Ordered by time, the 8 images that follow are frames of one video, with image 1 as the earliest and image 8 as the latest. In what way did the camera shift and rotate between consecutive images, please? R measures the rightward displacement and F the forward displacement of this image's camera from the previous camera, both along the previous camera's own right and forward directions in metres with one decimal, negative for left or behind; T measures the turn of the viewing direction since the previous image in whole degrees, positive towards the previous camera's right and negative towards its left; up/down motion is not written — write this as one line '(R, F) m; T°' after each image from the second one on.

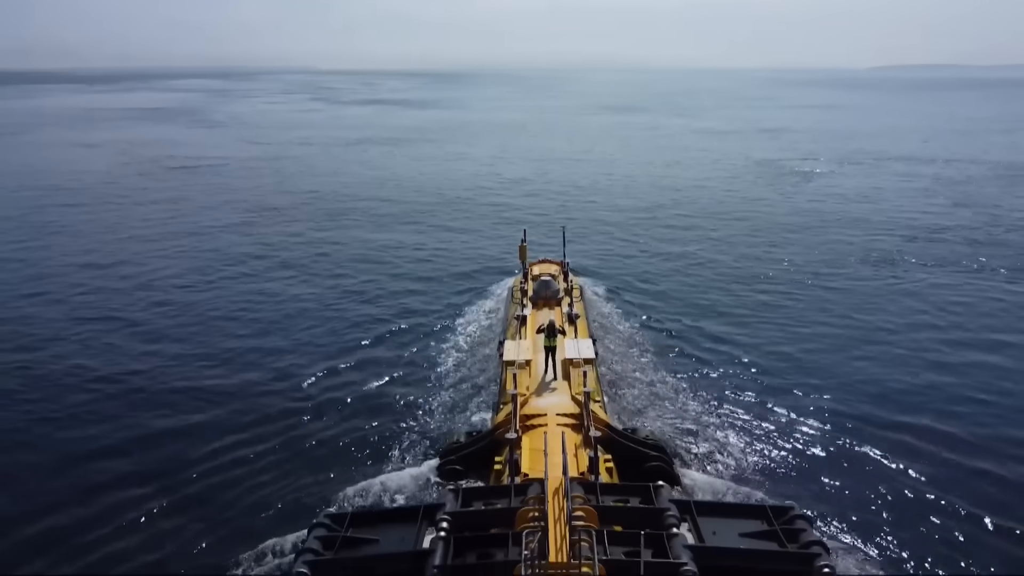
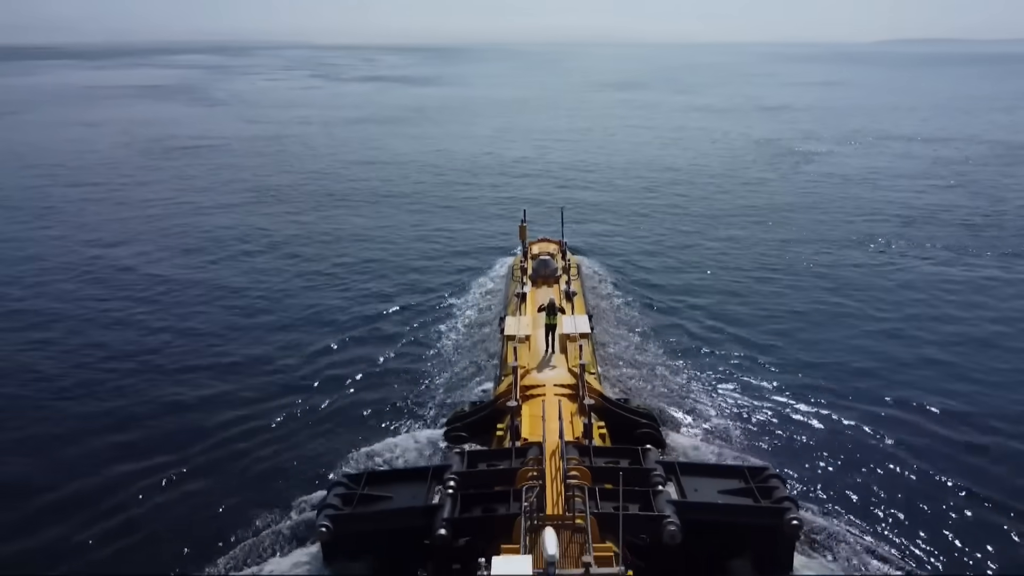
(0.0, -1.5) m; 0°
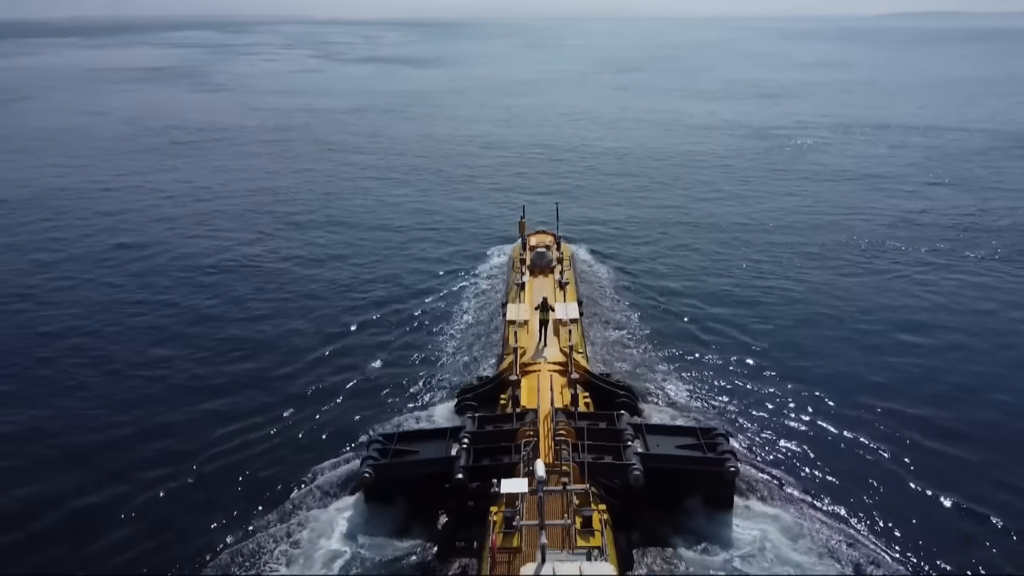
(-0.1, -4.6) m; 0°
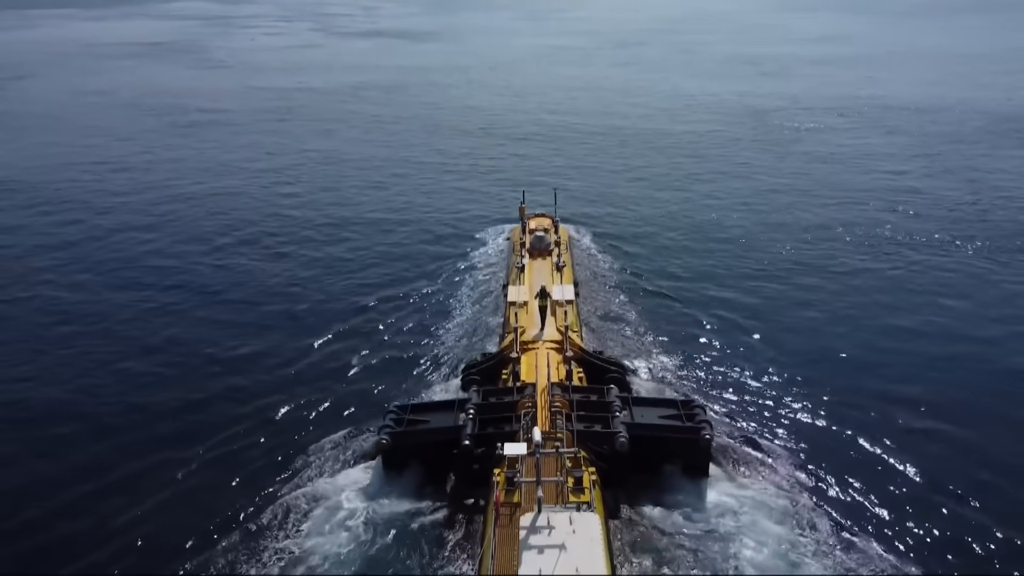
(0.0, -2.5) m; 0°
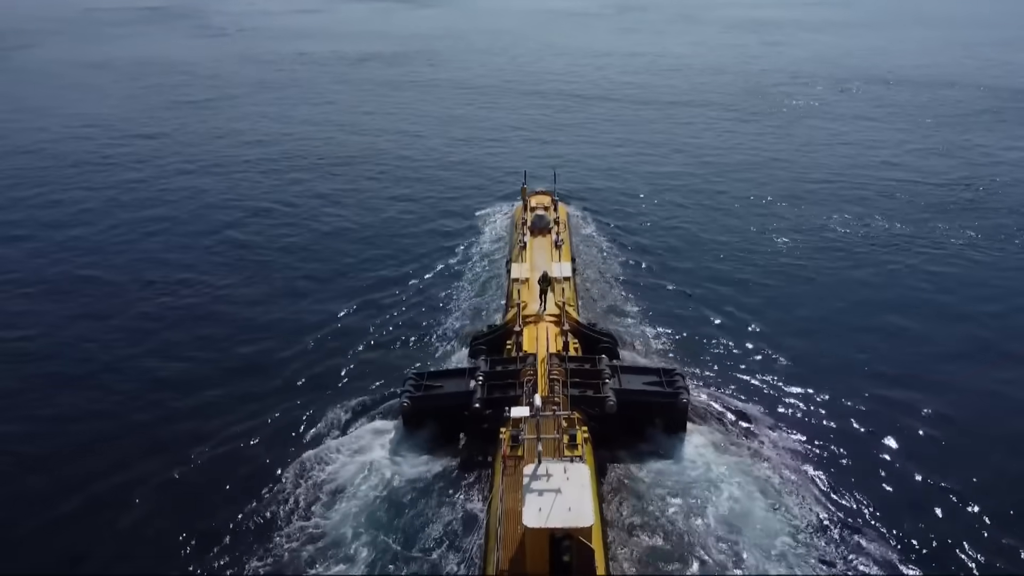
(-0.2, -3.4) m; 0°
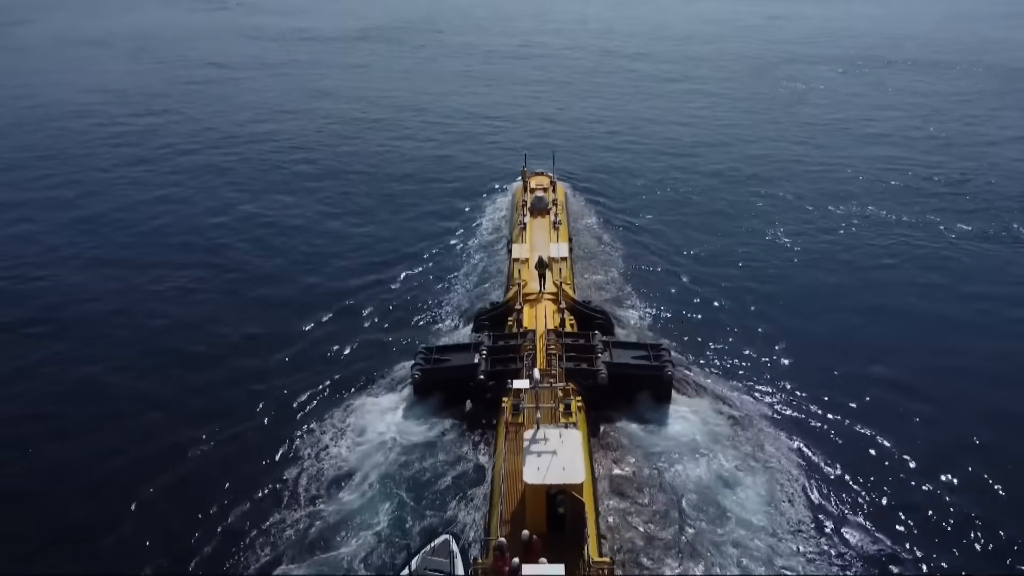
(-0.1, -2.7) m; 0°
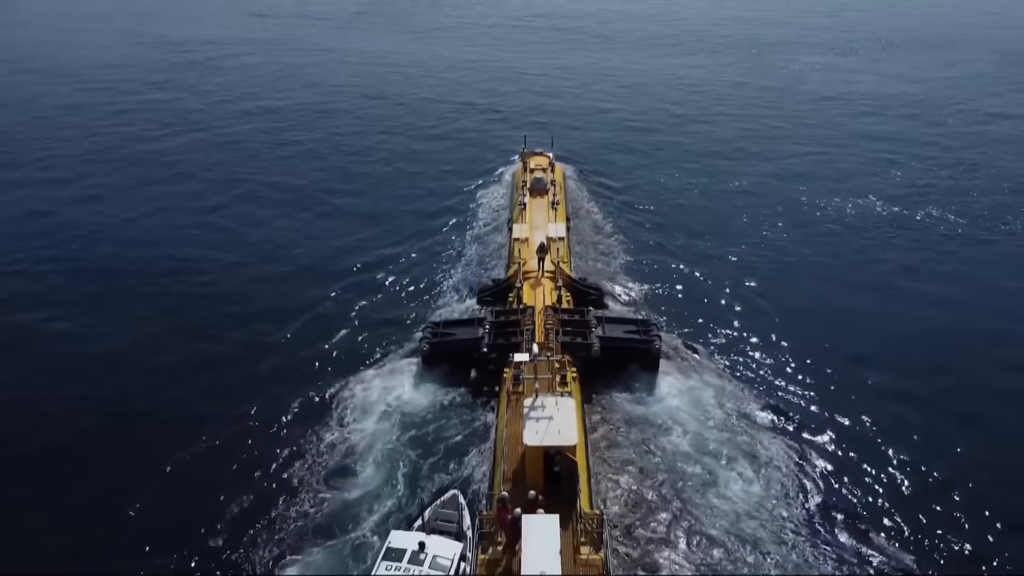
(-0.1, -2.6) m; 0°
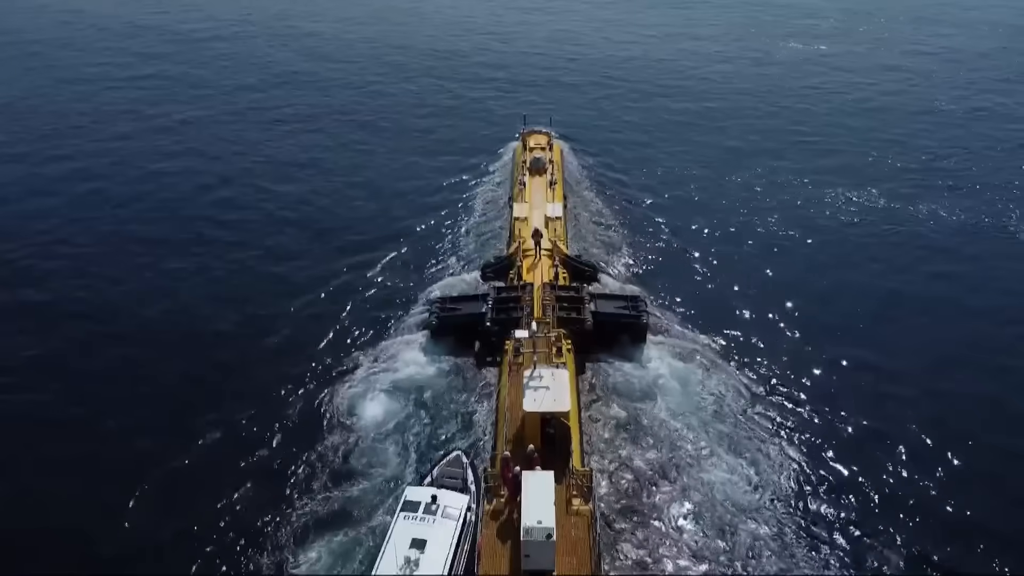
(-0.1, -3.0) m; 0°
